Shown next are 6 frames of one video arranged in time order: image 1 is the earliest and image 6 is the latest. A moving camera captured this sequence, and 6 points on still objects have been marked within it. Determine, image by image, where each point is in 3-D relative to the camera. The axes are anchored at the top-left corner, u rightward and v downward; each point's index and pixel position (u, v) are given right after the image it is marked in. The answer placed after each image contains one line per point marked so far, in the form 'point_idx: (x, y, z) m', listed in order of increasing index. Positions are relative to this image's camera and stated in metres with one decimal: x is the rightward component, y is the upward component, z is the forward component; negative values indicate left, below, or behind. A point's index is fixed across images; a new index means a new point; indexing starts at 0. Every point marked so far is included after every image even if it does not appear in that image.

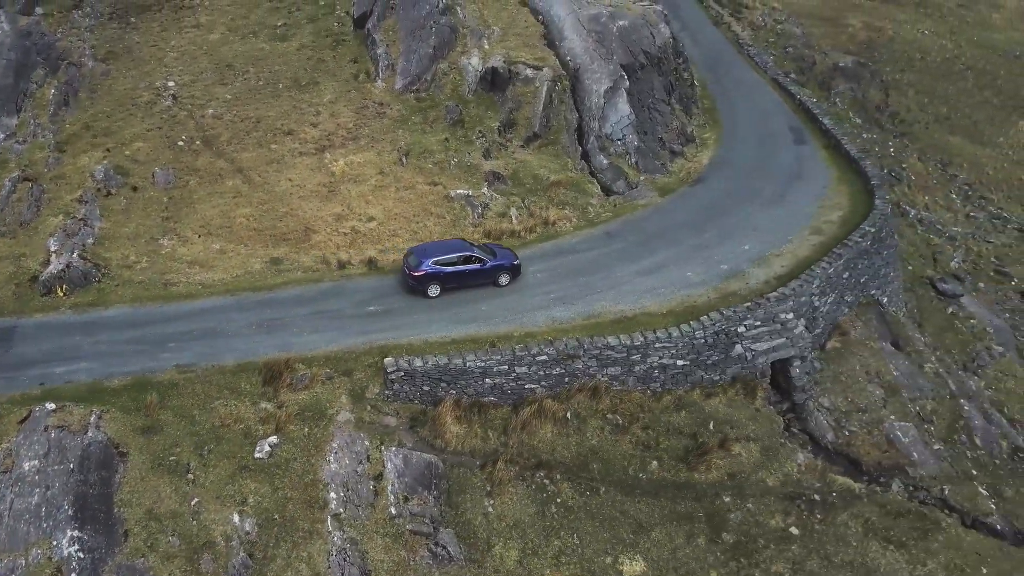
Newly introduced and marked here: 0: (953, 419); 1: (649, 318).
0: (+9.5, -2.8, +17.5) m
1: (+2.8, -0.6, +16.4) m
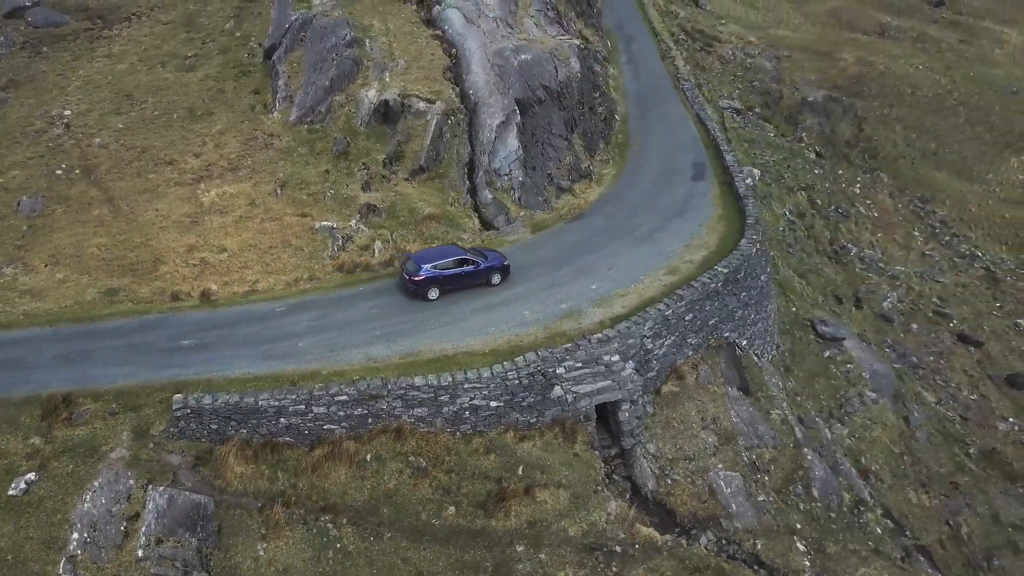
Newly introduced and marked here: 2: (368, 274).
0: (+5.9, -3.8, +16.9) m
1: (-0.9, -1.4, +16.1) m
2: (-3.5, +0.4, +19.5) m
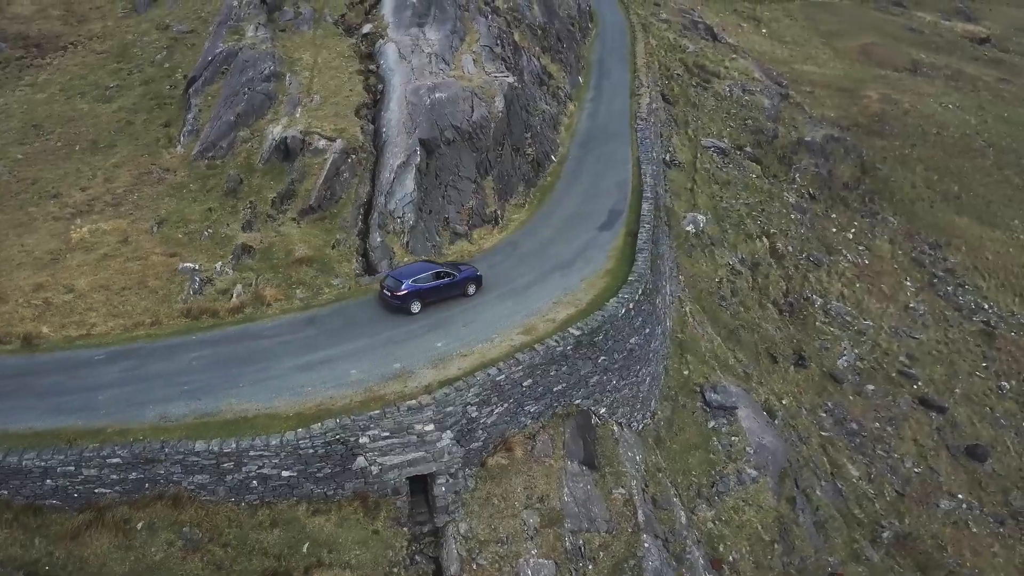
0: (+2.1, -5.1, +15.4) m
1: (-4.5, -2.4, +15.0) m
2: (-6.9, -0.7, +18.6) m
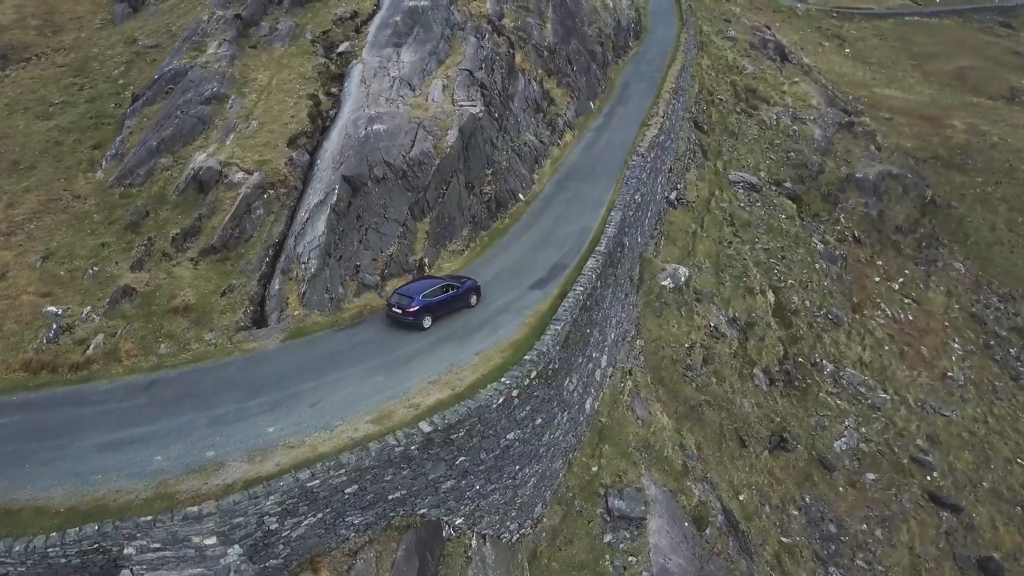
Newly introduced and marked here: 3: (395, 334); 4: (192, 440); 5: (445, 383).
0: (-1.2, -6.7, +12.6) m
1: (-7.7, -3.6, +13.0) m
2: (-9.6, -1.8, +16.8) m
3: (-2.7, -1.1, +18.6) m
4: (-5.8, -2.8, +14.8) m
5: (-1.4, -1.9, +16.4) m
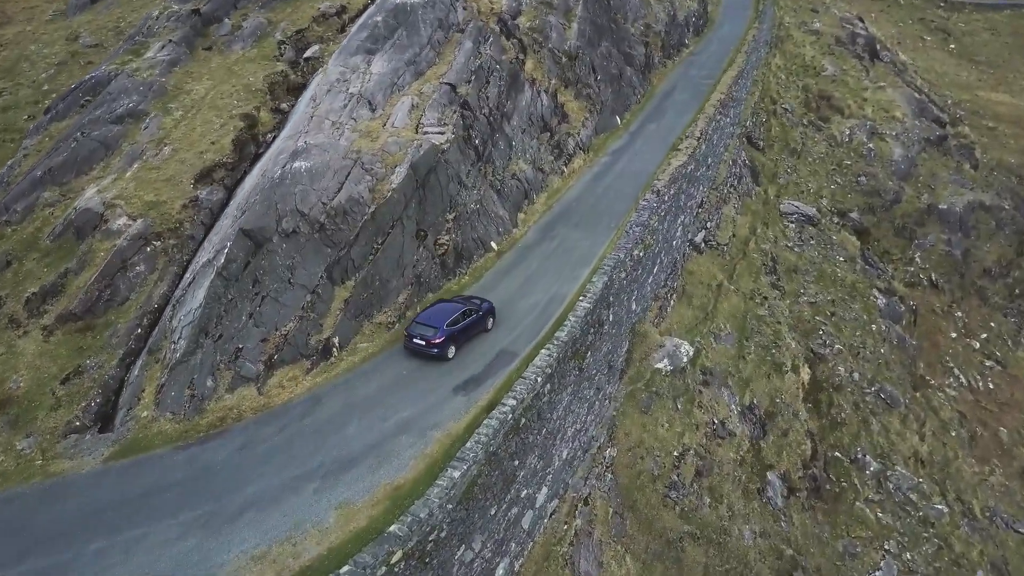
0: (-4.0, -8.9, +8.3) m
1: (-10.3, -5.5, +9.2) m
2: (-11.7, -3.4, +13.2) m
3: (-4.6, -3.0, +14.2) m
4: (-8.2, -4.6, +10.8) m
5: (-3.5, -4.0, +11.9) m
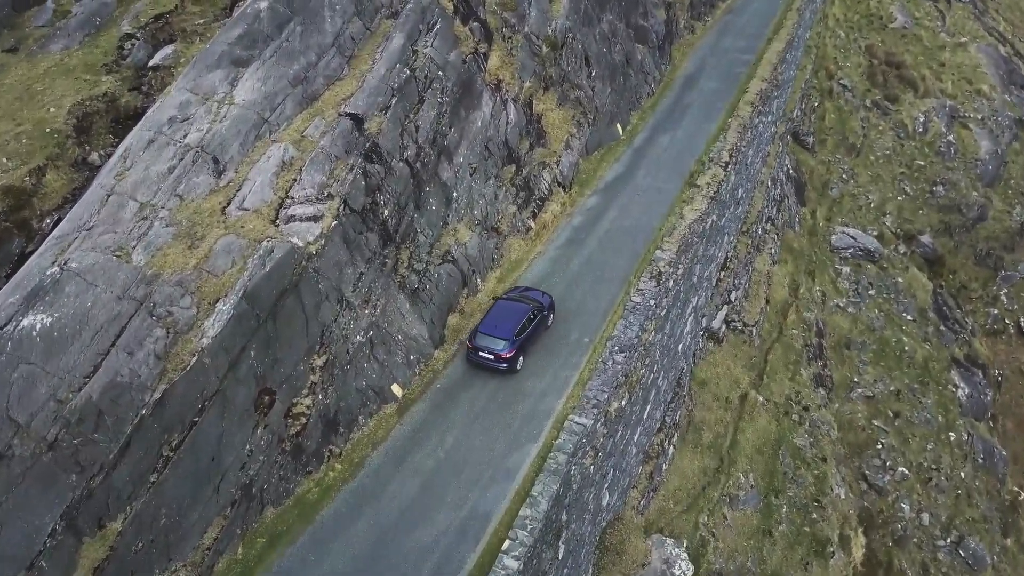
0: (-6.4, -13.4, +1.9) m
1: (-12.5, -9.7, +2.7) m
2: (-13.7, -7.2, +6.4) m
3: (-6.6, -6.9, +7.2) m
4: (-10.3, -8.8, +4.0) m
5: (-5.6, -8.2, +5.0) m
